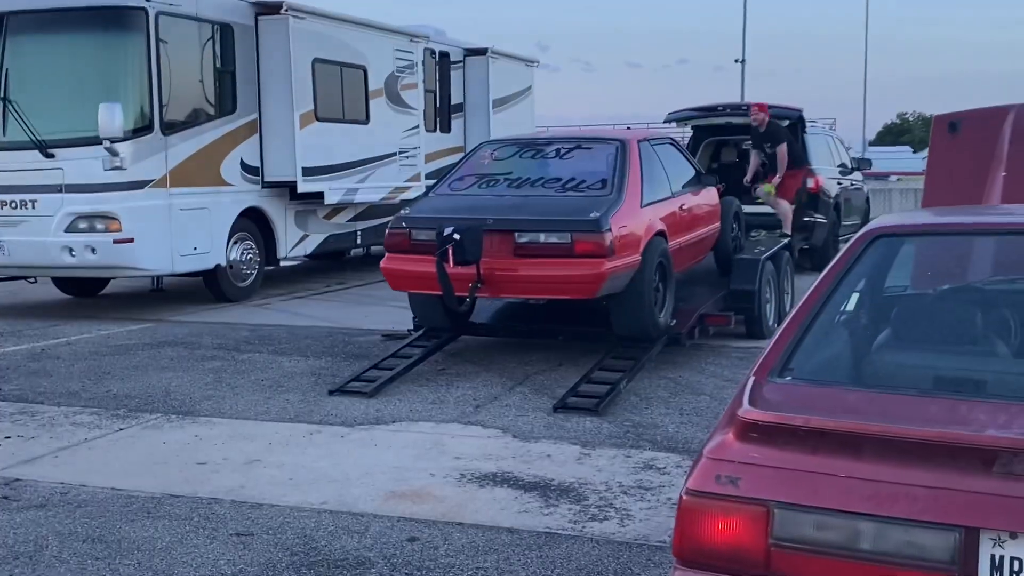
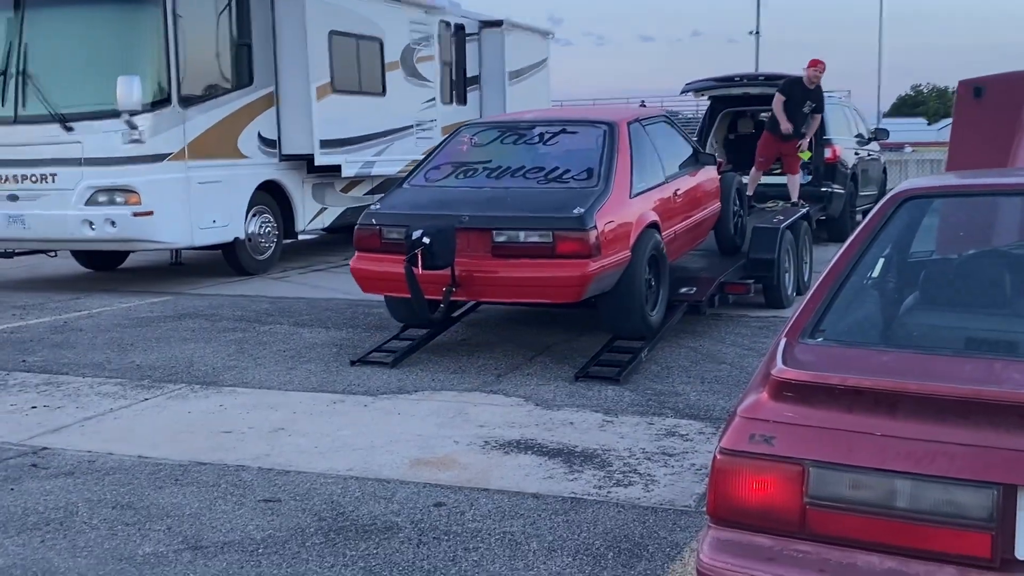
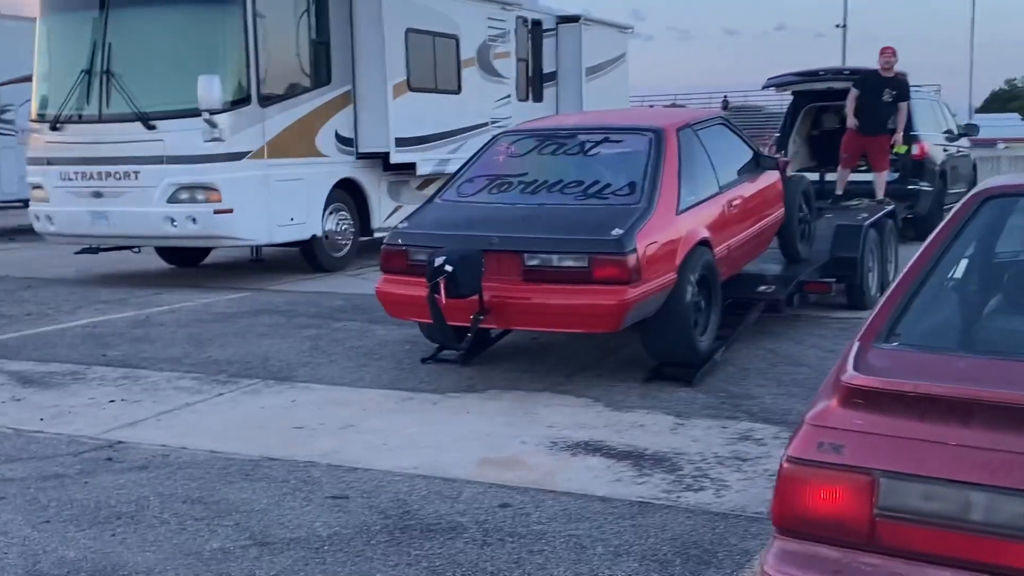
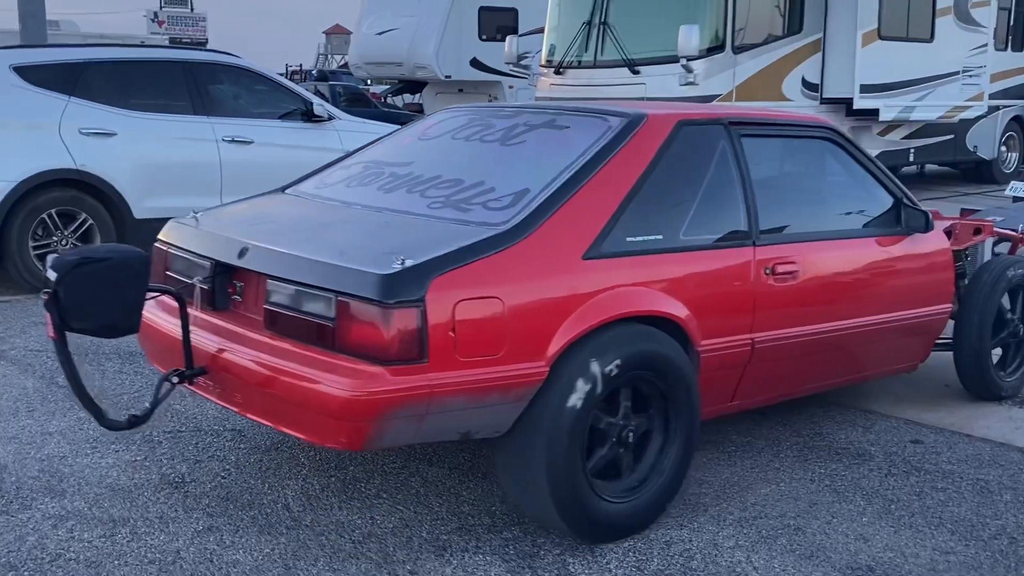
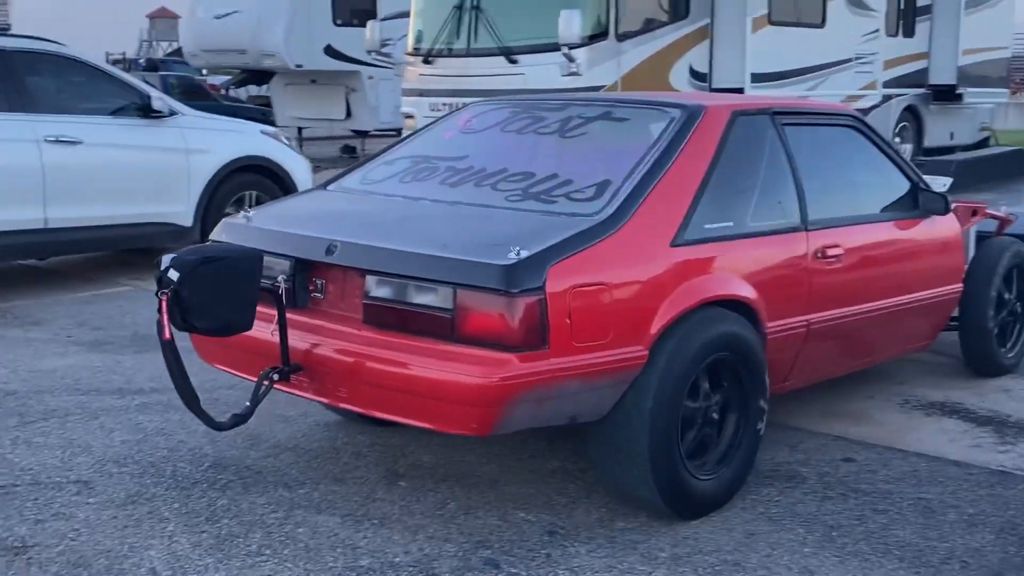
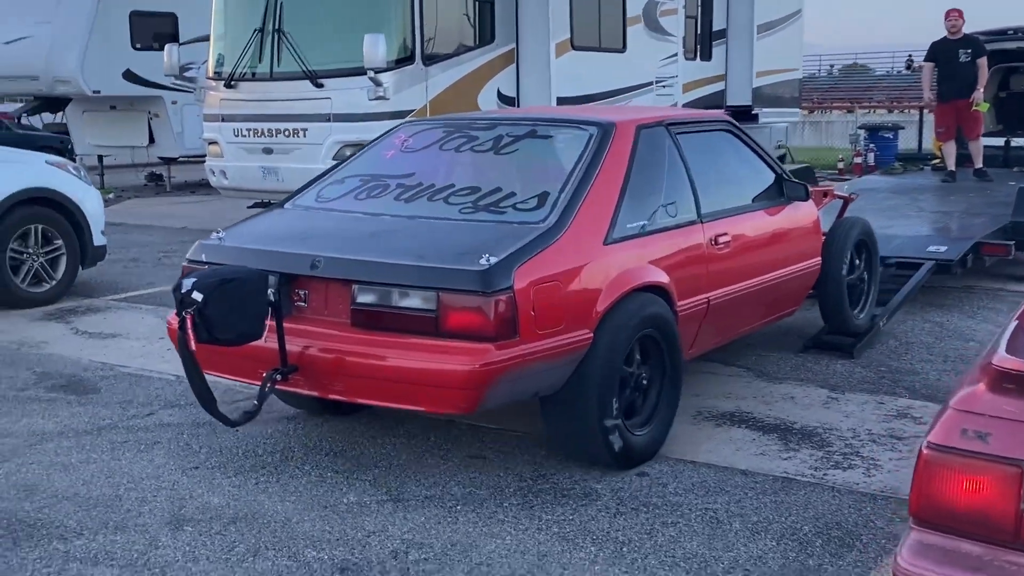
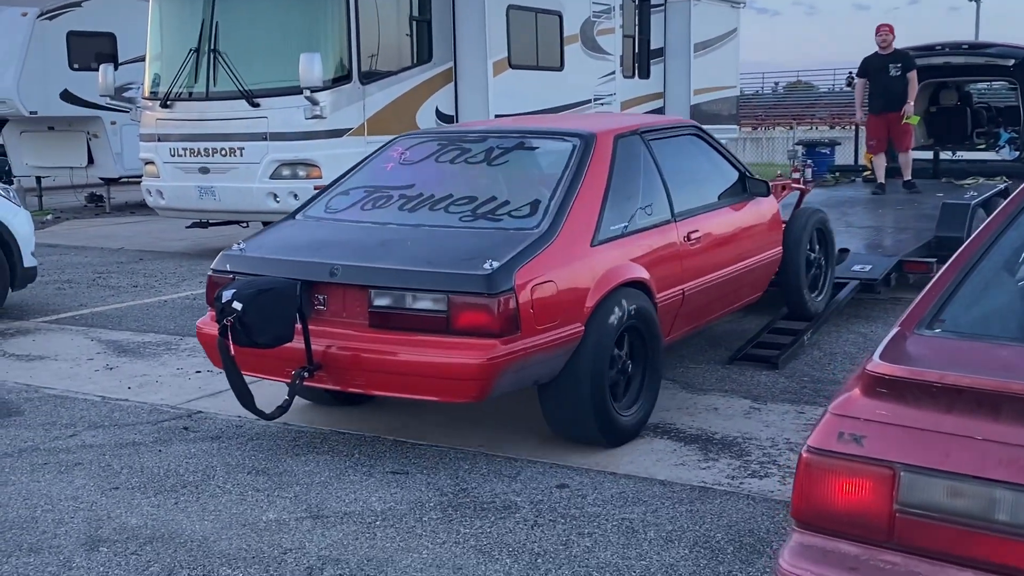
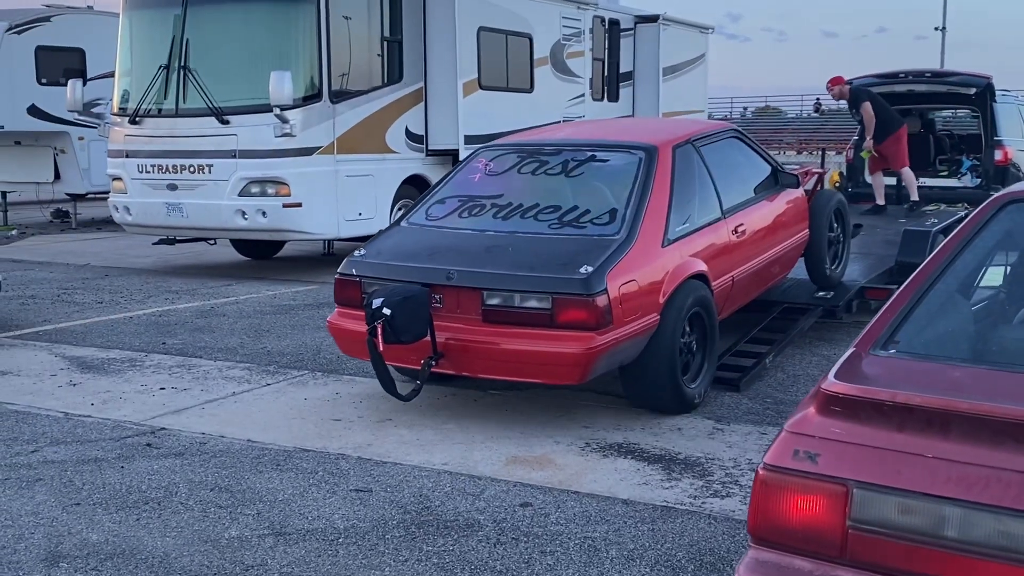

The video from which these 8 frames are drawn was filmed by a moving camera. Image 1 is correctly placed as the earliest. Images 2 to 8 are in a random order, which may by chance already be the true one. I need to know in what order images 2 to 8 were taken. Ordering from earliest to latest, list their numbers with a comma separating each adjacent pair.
2, 3, 8, 7, 6, 5, 4
